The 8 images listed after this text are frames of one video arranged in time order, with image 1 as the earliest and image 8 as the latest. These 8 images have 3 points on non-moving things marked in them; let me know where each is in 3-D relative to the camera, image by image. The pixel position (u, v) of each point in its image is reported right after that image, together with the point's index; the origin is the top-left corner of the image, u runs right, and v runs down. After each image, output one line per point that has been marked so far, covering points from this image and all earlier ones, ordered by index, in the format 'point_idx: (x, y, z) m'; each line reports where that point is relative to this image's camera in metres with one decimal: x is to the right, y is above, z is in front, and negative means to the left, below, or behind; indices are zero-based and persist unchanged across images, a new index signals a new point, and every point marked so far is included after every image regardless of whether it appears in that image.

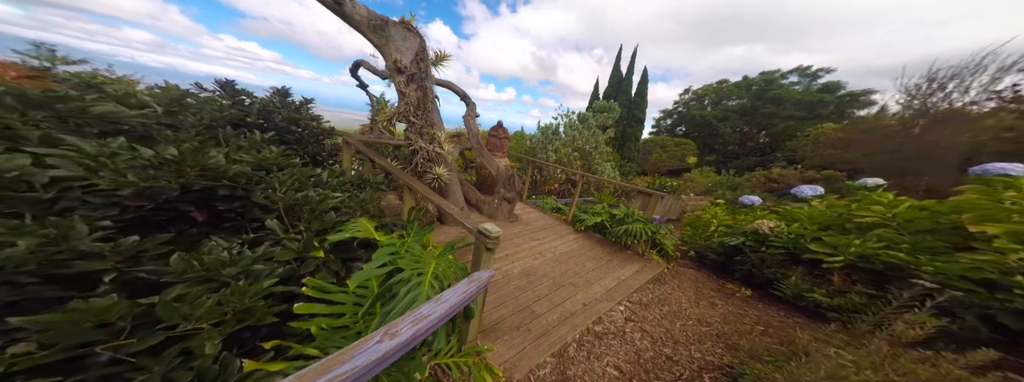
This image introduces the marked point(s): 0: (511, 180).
0: (0.0, +0.2, +3.7) m
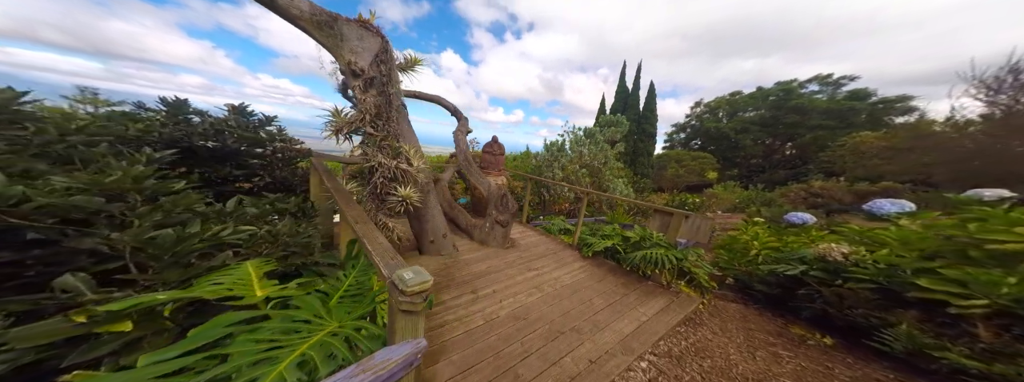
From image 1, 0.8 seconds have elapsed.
0: (-0.1, -0.1, +3.2) m
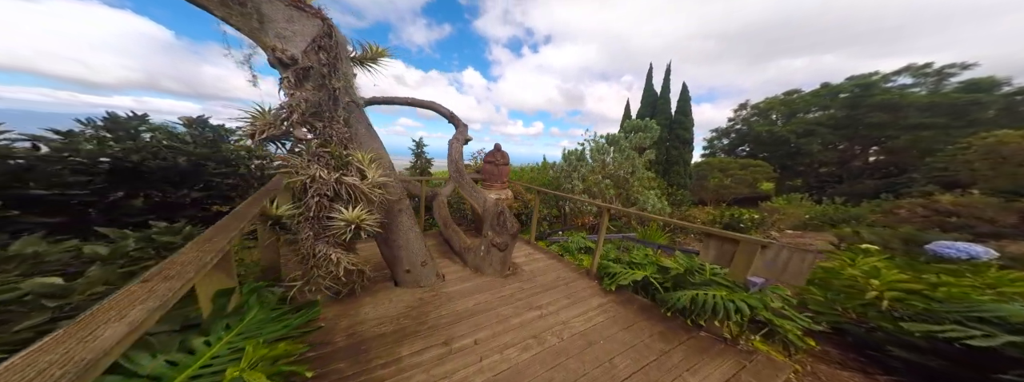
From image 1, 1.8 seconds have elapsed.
0: (-0.1, -0.3, +2.7) m
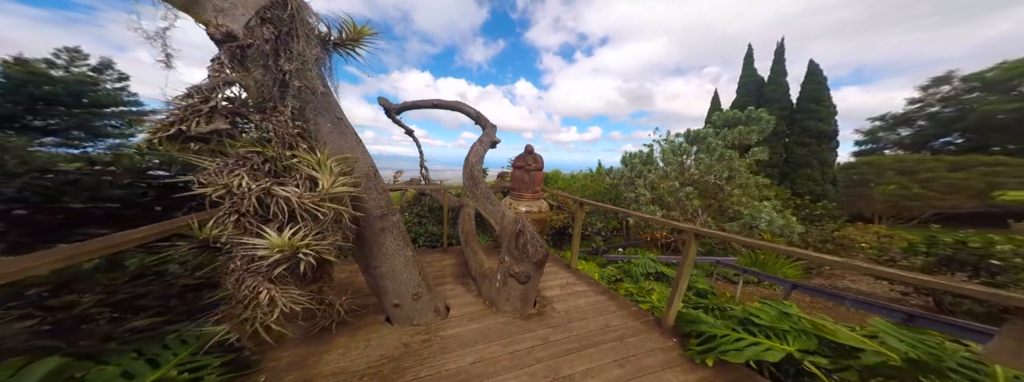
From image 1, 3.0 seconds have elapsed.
0: (+0.1, -0.4, +2.0) m
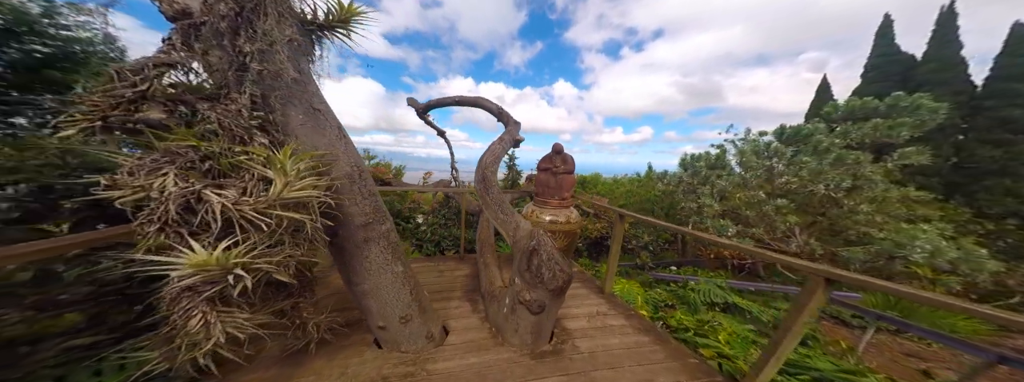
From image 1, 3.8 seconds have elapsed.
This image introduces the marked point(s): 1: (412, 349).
0: (+0.2, -0.4, +1.6) m
1: (-0.6, -1.0, +1.6) m
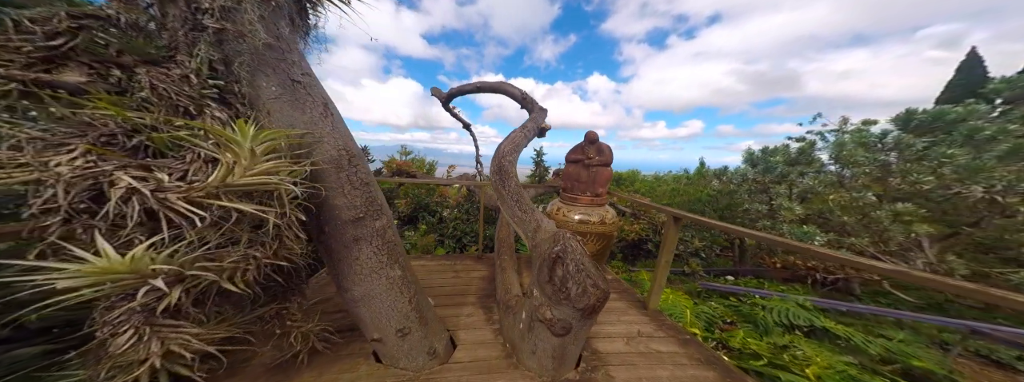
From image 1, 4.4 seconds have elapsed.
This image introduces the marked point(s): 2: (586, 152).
0: (+0.3, -0.4, +1.3) m
1: (-0.5, -0.9, +1.3) m
2: (+0.7, +0.4, +2.4) m
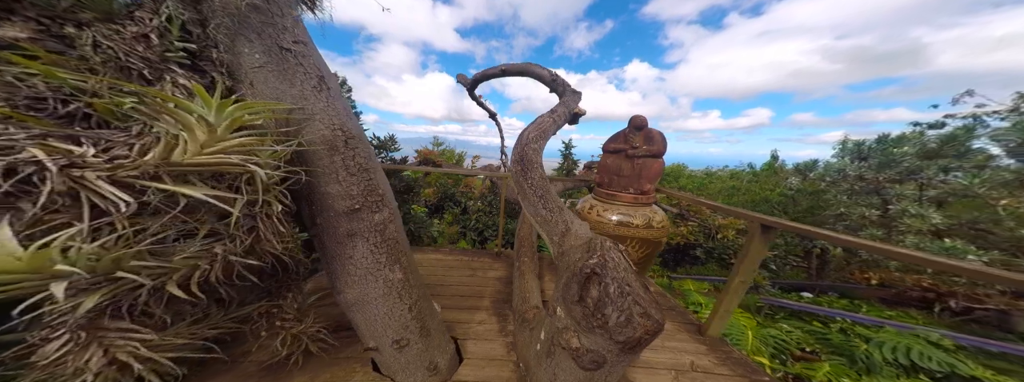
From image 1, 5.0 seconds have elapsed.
0: (+0.3, -0.4, +1.0) m
1: (-0.5, -0.9, +1.2) m
2: (+0.9, +0.4, +2.0) m
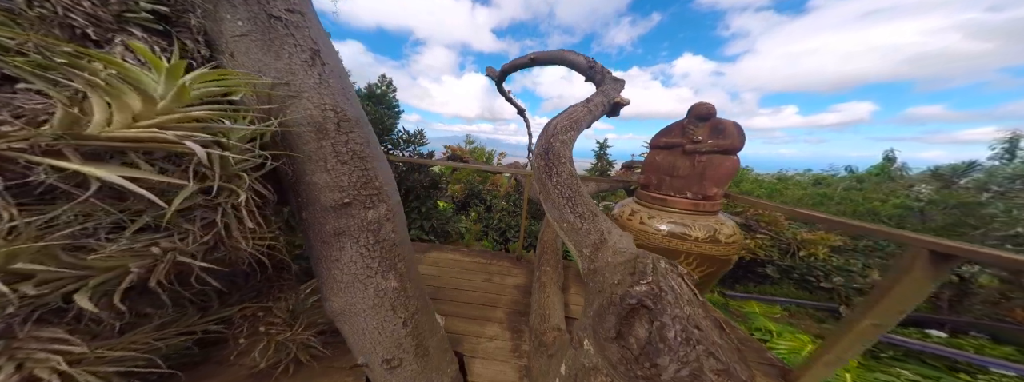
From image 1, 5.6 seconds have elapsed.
0: (+0.4, -0.4, +0.7) m
1: (-0.4, -0.9, +1.0) m
2: (+1.1, +0.4, +1.6) m
